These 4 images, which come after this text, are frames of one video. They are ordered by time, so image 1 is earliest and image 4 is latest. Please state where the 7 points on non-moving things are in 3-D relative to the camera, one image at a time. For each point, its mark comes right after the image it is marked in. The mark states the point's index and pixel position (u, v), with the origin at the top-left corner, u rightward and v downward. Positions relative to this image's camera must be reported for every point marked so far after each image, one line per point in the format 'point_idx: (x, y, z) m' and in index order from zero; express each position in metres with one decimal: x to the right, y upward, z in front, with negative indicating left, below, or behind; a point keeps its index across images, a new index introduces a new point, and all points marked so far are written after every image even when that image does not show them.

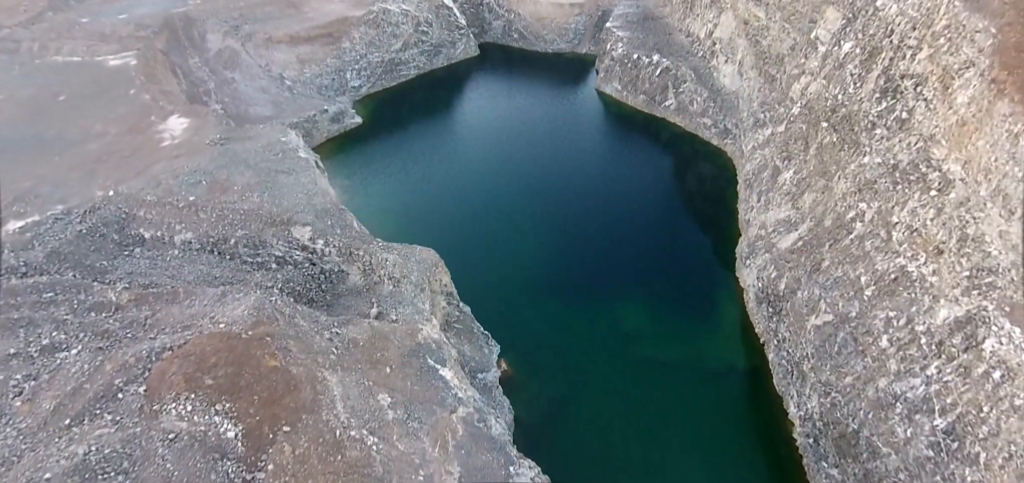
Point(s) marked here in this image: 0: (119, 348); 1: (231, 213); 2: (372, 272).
0: (-10.4, -2.9, +13.9) m
1: (-10.3, +1.0, +19.0) m
2: (-4.7, -1.1, +17.3) m
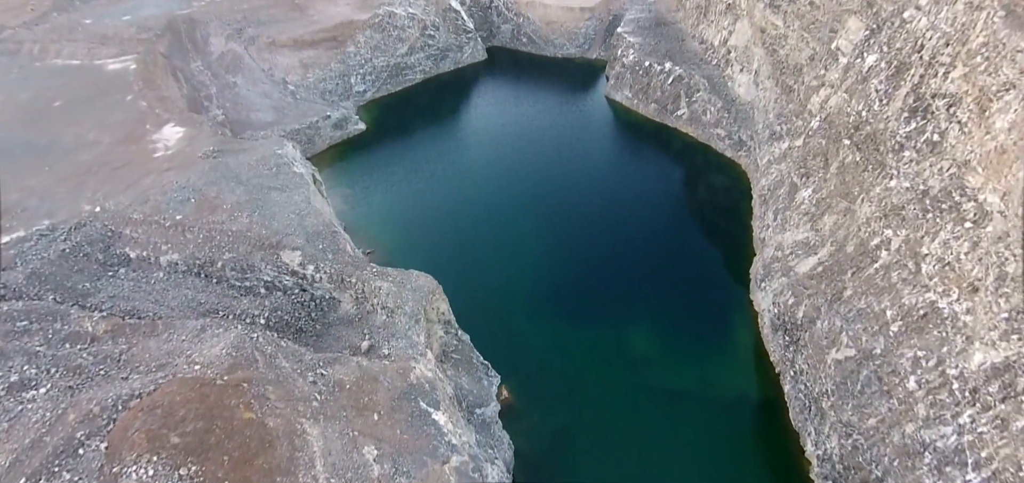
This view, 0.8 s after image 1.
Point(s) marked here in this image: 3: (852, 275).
0: (-10.5, -3.6, +13.0) m
1: (-10.2, +0.2, +18.1) m
2: (-4.6, -1.9, +16.3) m
3: (+12.6, -1.3, +19.3) m
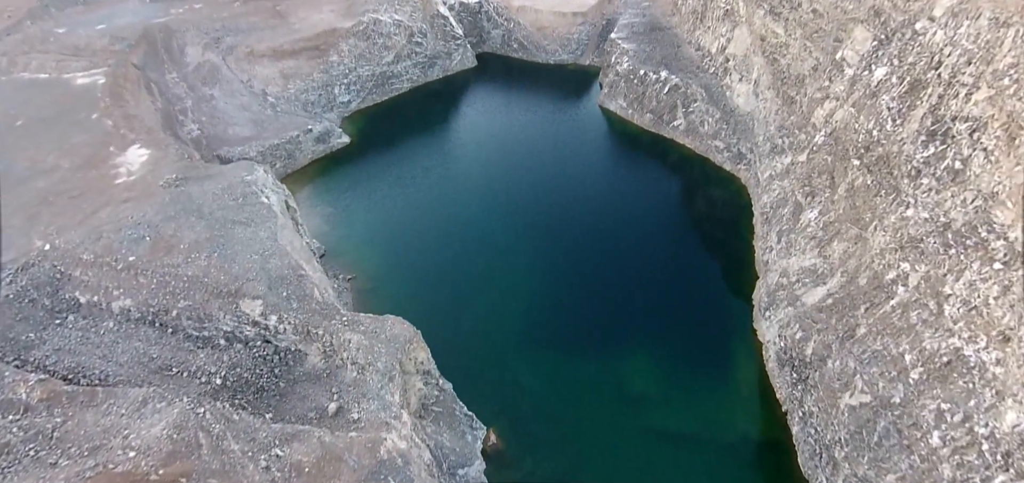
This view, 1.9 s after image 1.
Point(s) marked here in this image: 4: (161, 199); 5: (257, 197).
0: (-10.9, -5.0, +11.4) m
1: (-10.7, -1.2, +16.5) m
2: (-5.1, -3.2, +14.8) m
3: (+12.1, -2.4, +17.9) m
4: (-13.1, +1.6, +19.5) m
5: (-9.7, +1.7, +19.8) m
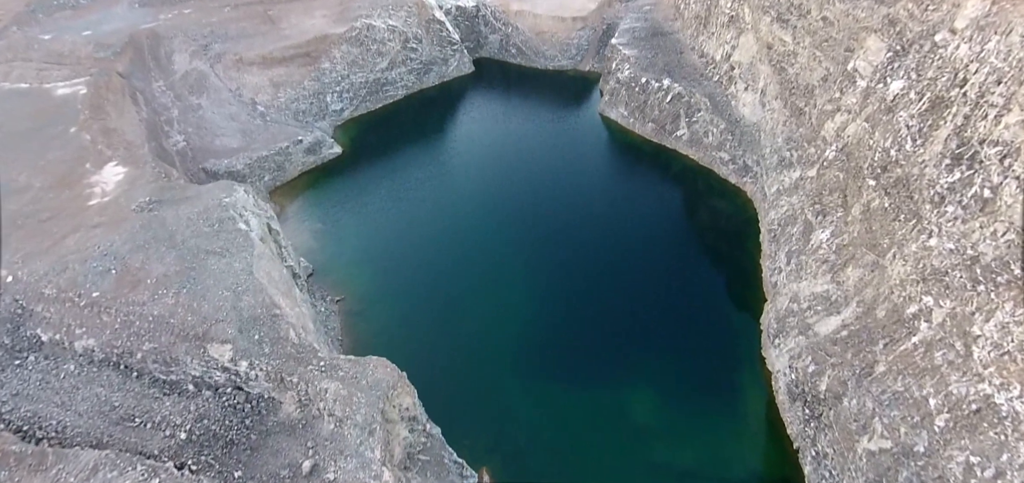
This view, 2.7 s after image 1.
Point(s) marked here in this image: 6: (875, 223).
0: (-11.1, -6.1, +10.3) m
1: (-10.9, -2.2, +15.4) m
2: (-5.3, -4.2, +13.6) m
3: (+11.9, -3.4, +16.7) m
4: (-13.3, +0.6, +18.3) m
5: (-9.9, +0.7, +18.6) m
6: (+13.2, +0.6, +19.0) m
